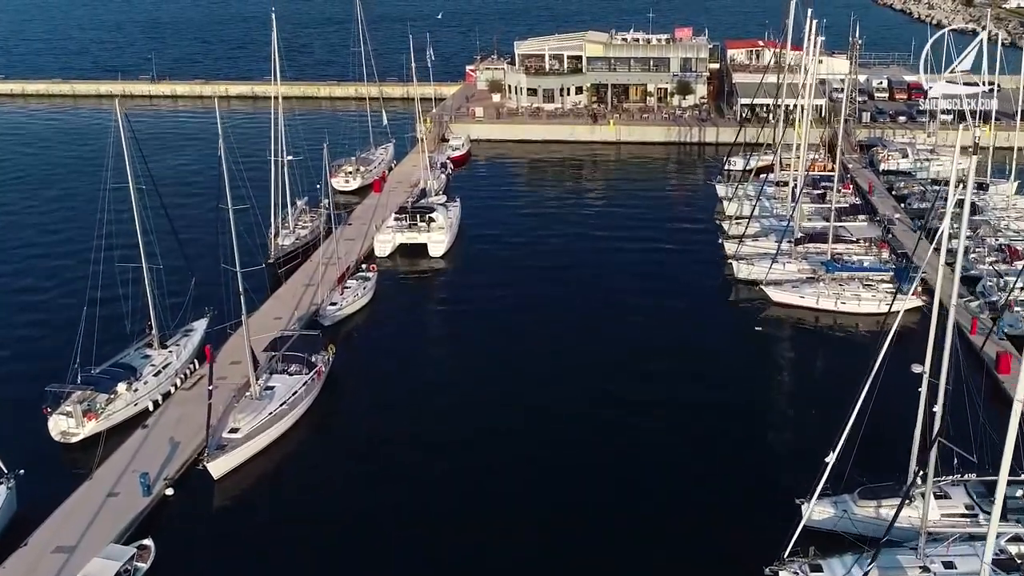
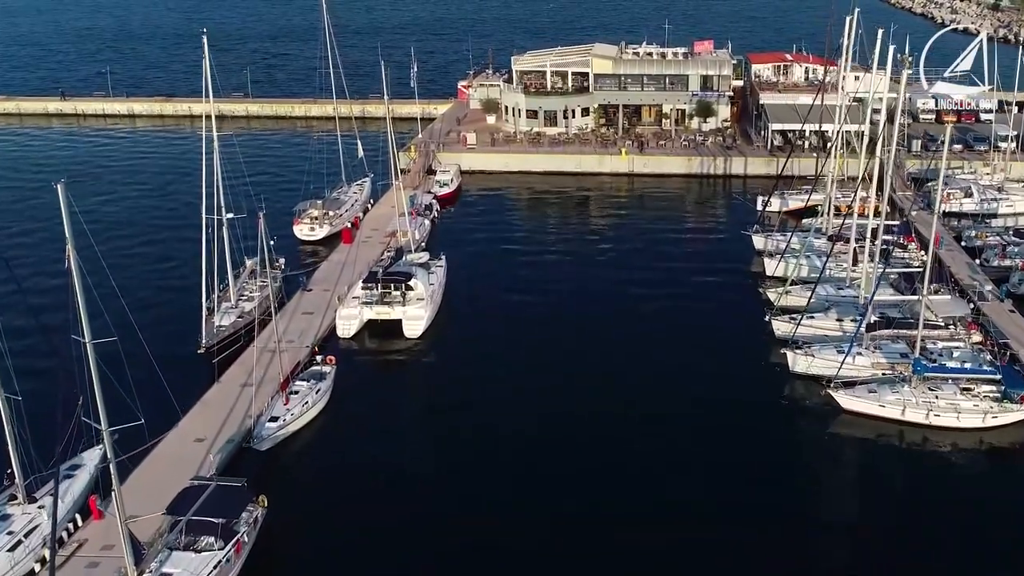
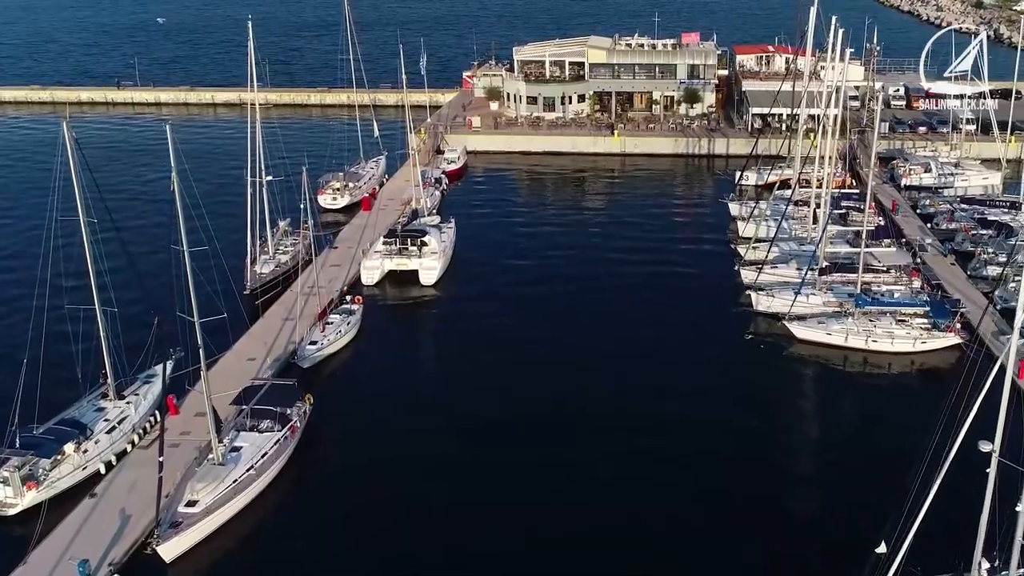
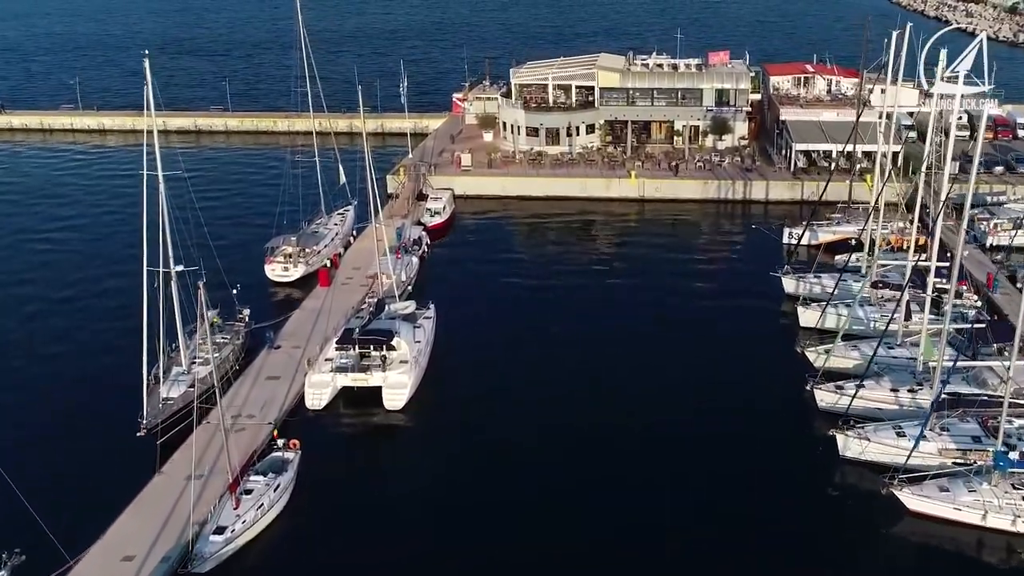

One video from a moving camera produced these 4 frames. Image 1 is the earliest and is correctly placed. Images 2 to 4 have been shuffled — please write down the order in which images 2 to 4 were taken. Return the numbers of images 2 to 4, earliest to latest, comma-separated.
3, 2, 4
